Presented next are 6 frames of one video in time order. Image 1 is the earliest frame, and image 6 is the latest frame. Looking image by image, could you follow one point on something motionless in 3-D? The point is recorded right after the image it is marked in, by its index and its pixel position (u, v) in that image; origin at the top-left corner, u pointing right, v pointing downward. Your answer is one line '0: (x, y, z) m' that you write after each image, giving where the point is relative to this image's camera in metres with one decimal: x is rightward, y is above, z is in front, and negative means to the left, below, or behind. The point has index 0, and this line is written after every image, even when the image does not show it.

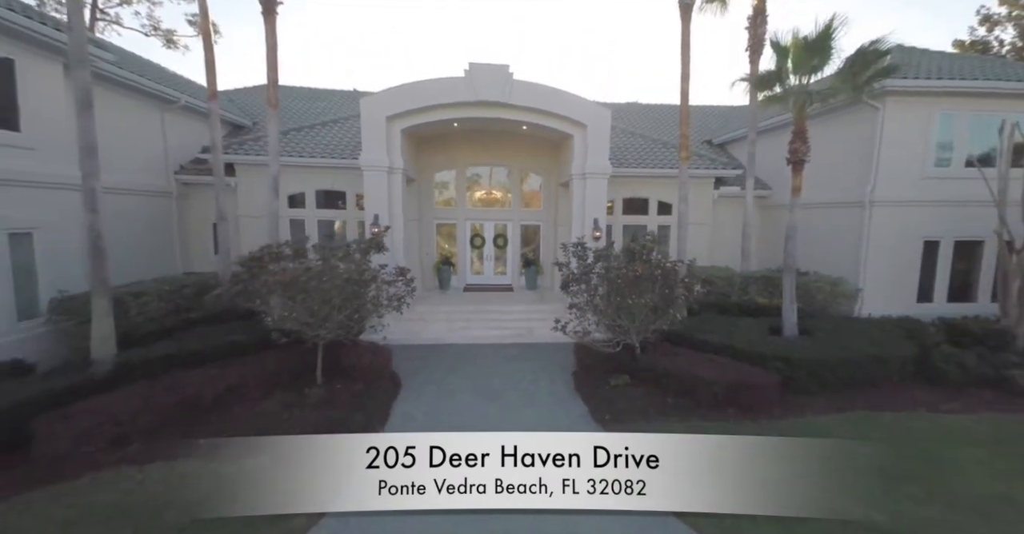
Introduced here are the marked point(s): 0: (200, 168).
0: (-10.7, +3.4, +13.6) m
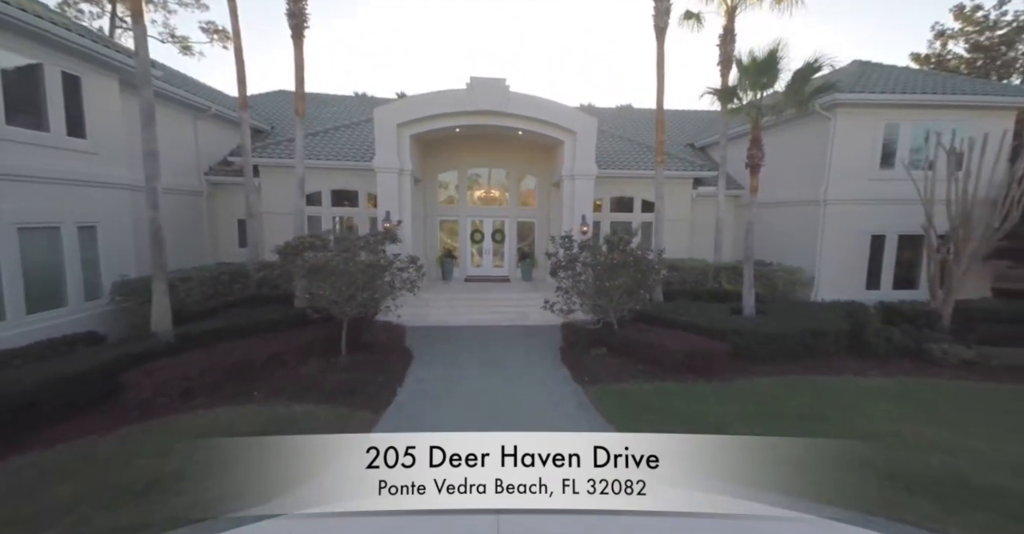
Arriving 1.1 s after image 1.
0: (-10.8, +3.7, +15.2) m
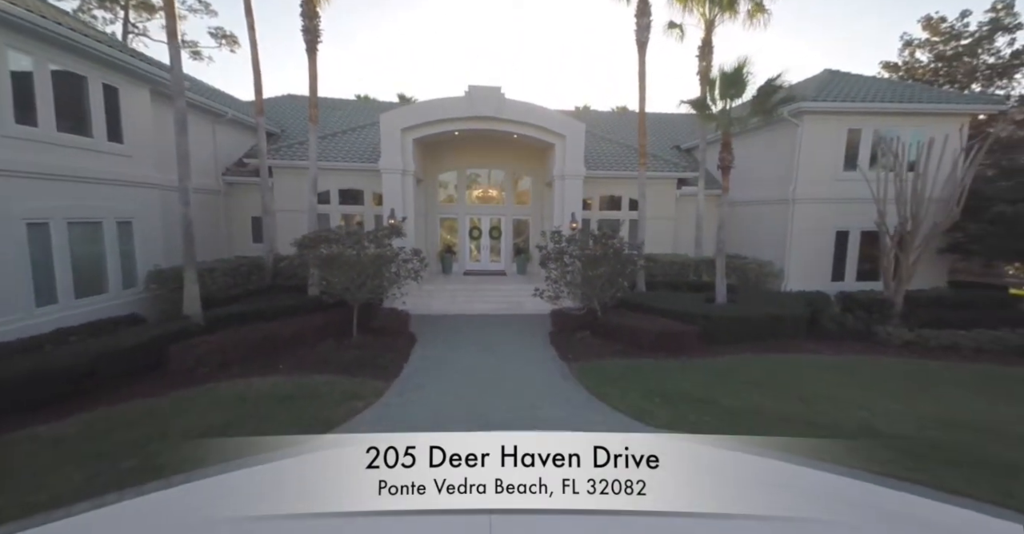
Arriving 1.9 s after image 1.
0: (-11.0, +4.0, +16.4) m
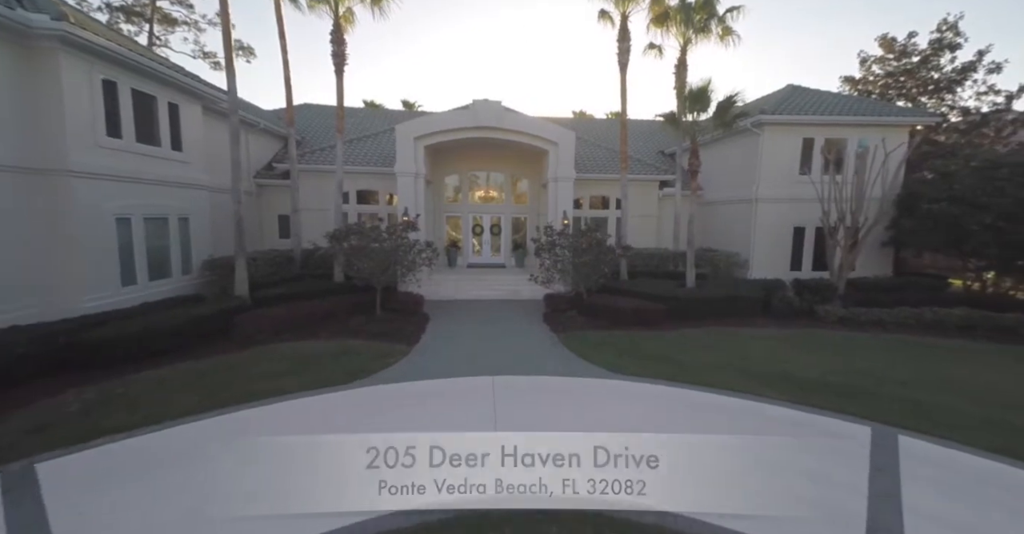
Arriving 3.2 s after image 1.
0: (-11.1, +4.3, +18.5) m
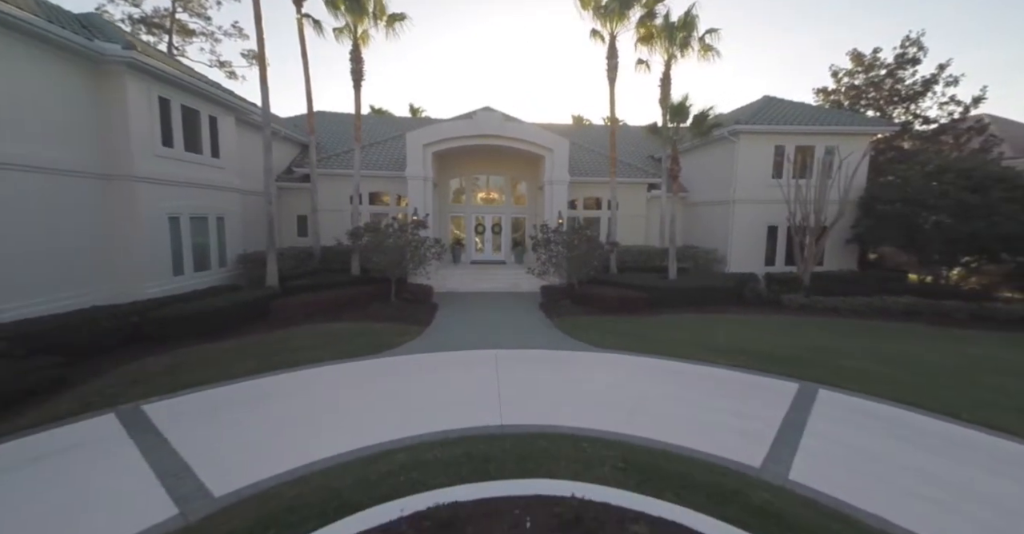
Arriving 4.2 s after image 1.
0: (-11.1, +4.6, +20.2) m
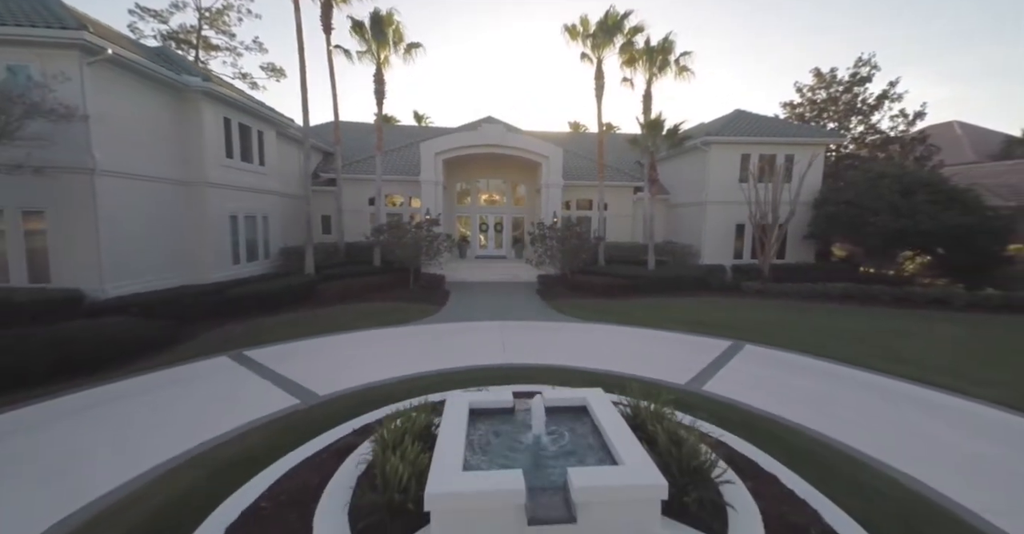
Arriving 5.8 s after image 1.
0: (-11.0, +4.9, +22.9) m
